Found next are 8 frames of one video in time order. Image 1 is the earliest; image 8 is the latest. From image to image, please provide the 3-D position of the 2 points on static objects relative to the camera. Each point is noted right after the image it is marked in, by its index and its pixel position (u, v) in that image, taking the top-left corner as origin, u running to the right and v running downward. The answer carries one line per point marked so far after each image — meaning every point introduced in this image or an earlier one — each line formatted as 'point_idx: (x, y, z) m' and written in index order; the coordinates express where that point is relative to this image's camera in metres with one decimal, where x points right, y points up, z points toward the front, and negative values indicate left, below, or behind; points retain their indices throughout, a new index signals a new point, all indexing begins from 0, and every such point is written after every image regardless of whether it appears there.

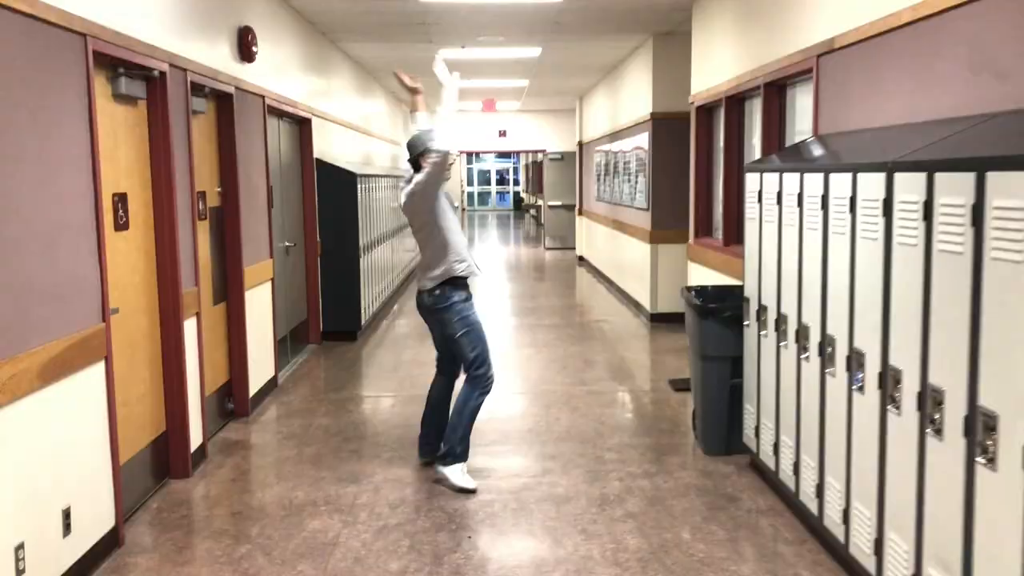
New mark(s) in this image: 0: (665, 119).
0: (+1.4, +1.5, +8.2) m
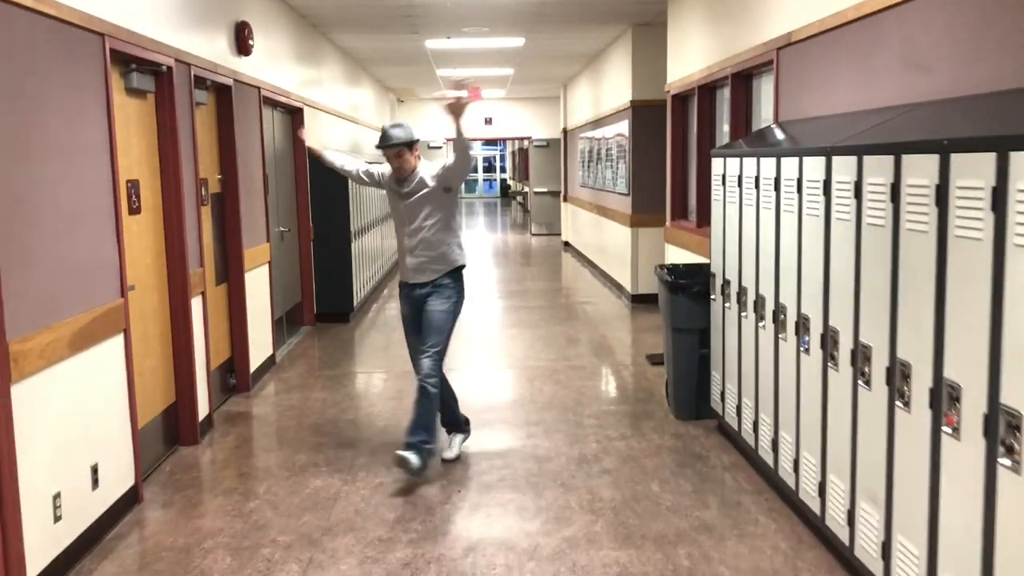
0: (+1.2, +1.7, +8.5) m
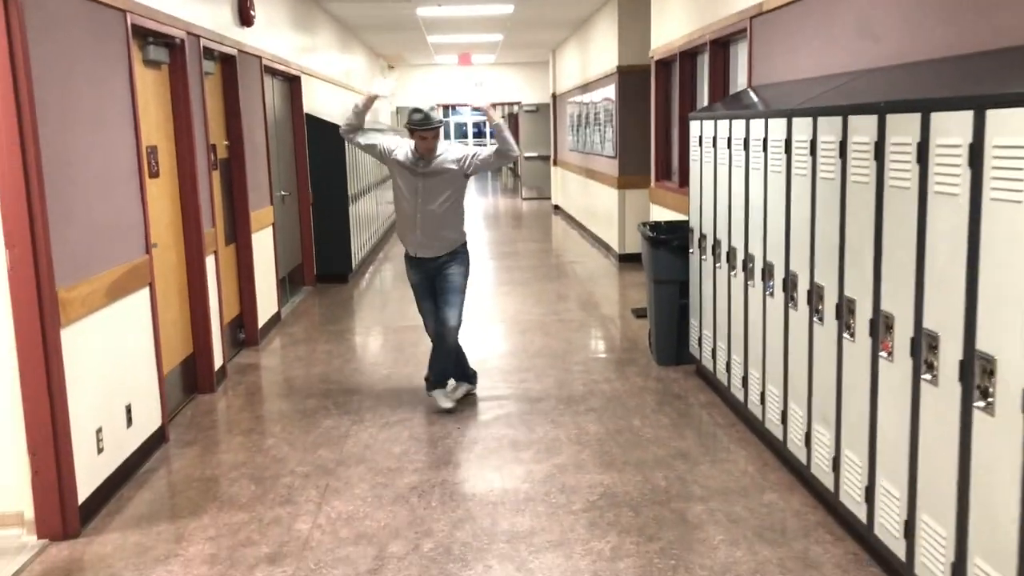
0: (+1.1, +2.1, +8.8) m
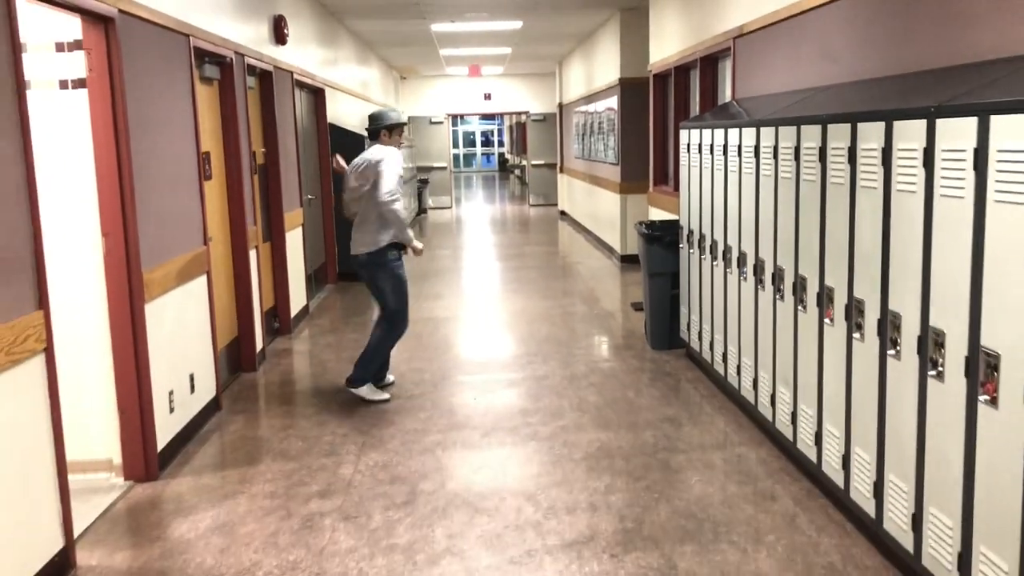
0: (+1.2, +2.1, +9.4) m
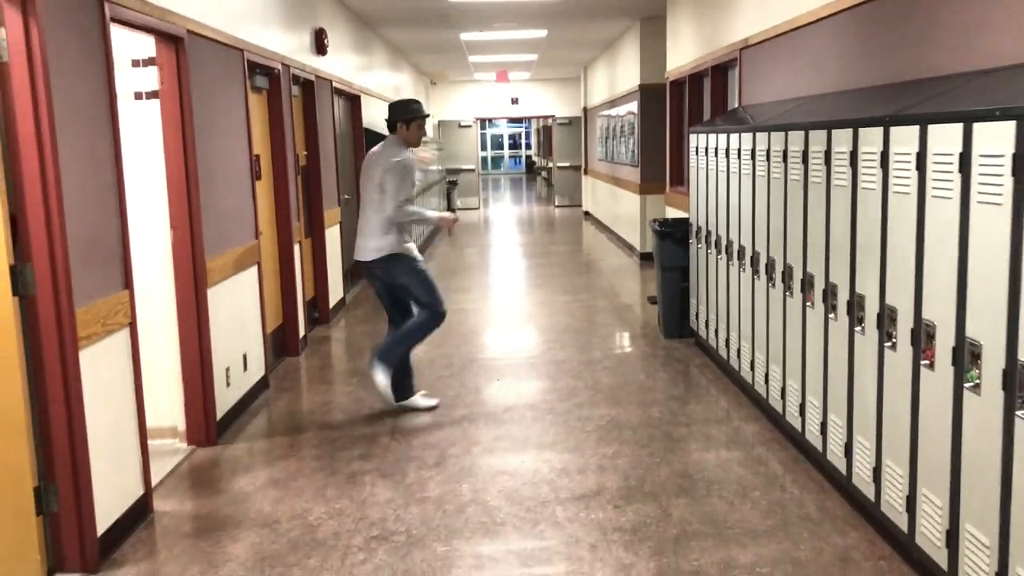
0: (+1.5, +2.1, +9.8) m
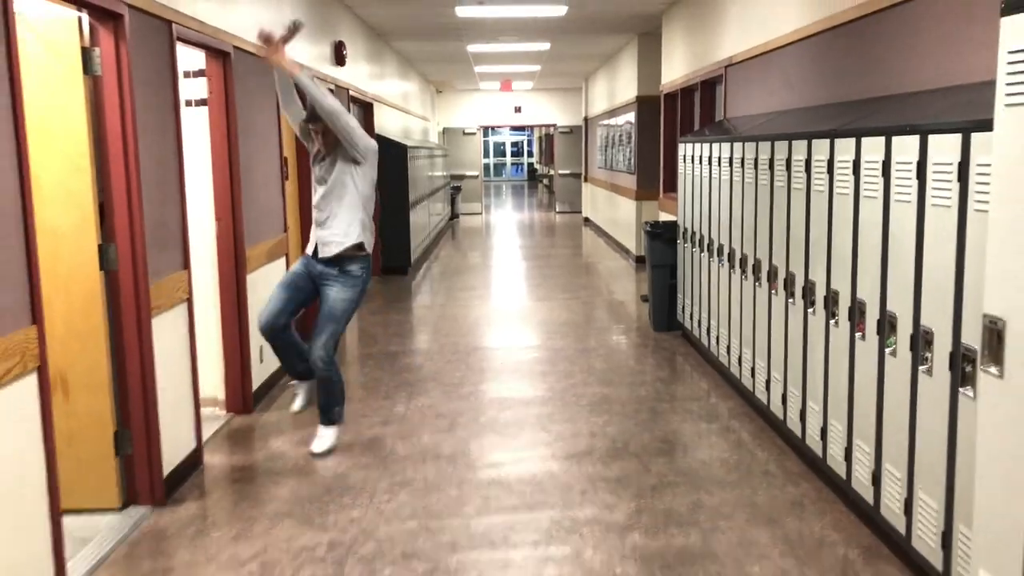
0: (+1.5, +2.1, +10.3) m
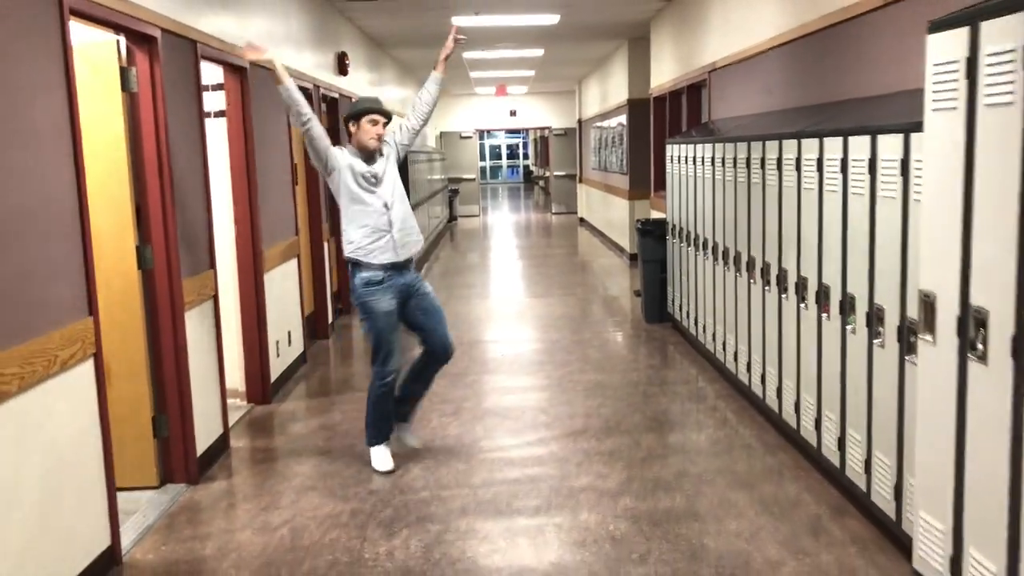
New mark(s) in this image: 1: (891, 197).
0: (+1.5, +2.1, +10.7) m
1: (+1.2, +0.3, +2.9) m
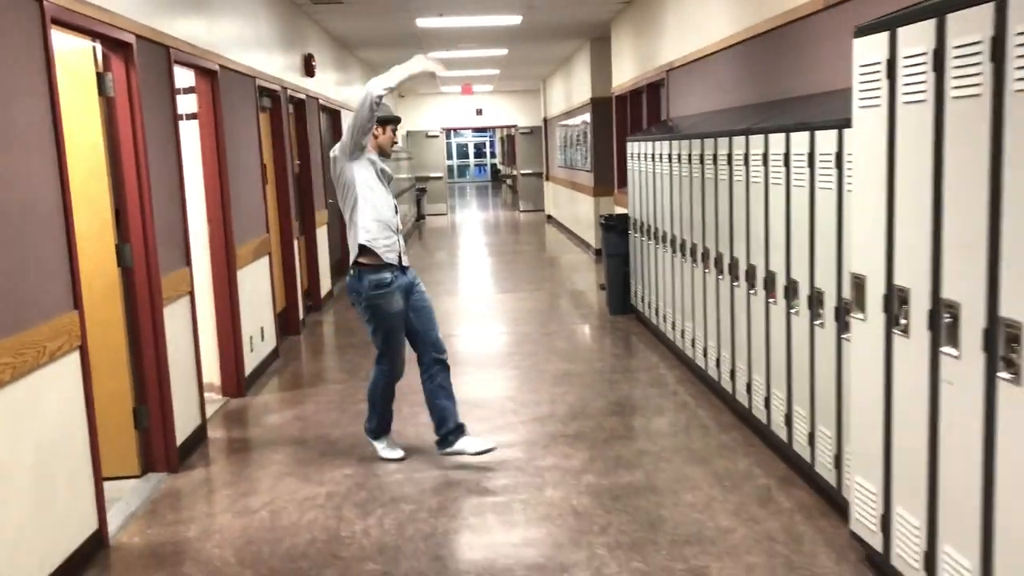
0: (+1.1, +2.2, +10.9) m
1: (+1.1, +0.3, +3.1) m
